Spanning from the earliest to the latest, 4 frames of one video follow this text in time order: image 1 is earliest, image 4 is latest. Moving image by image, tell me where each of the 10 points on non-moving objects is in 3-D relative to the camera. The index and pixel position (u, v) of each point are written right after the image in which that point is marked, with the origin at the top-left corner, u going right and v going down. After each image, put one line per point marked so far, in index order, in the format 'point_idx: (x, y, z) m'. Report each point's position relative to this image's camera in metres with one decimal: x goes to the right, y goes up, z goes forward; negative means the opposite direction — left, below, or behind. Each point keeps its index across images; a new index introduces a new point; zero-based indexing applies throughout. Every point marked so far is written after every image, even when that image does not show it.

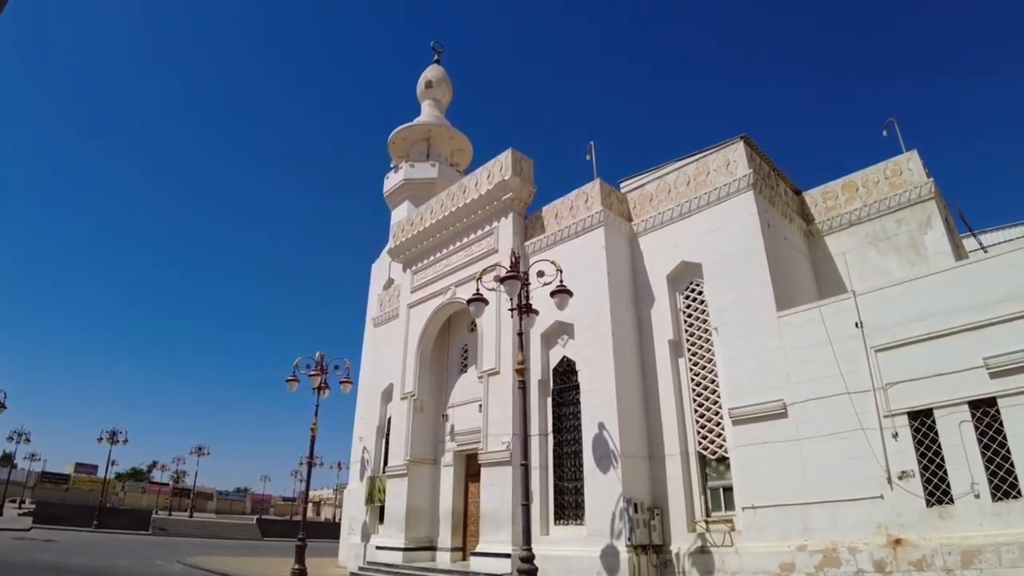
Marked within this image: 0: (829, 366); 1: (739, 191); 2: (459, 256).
0: (+4.4, -1.0, +8.2) m
1: (+3.7, +1.6, +9.7) m
2: (-1.1, +0.7, +12.9) m
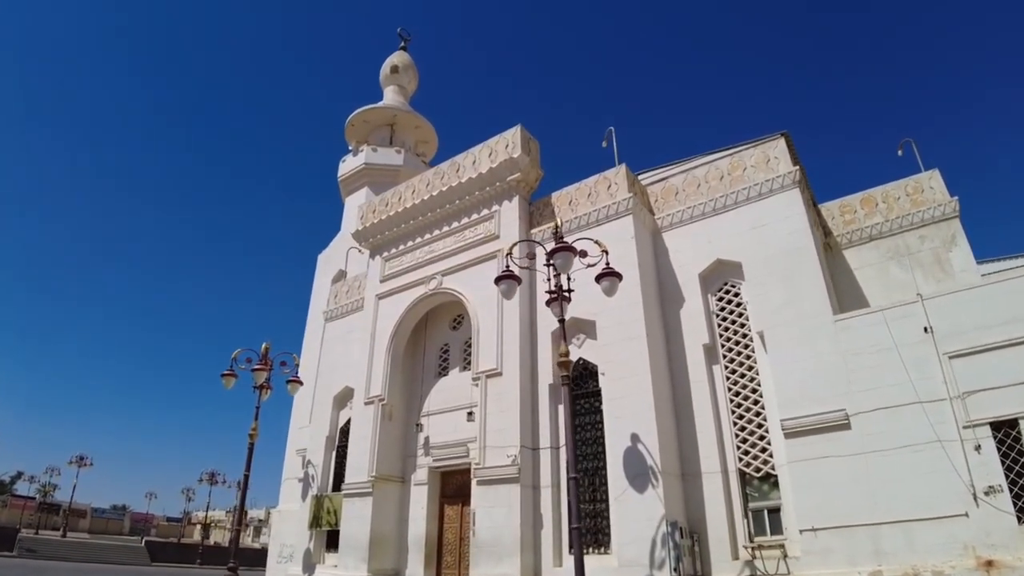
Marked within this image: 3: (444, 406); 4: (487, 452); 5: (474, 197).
0: (+4.8, -1.1, +7.5) m
1: (+4.1, +1.5, +9.0) m
2: (-1.2, +0.9, +11.3) m
3: (-1.2, -2.1, +10.5) m
4: (-0.4, -2.5, +9.0) m
5: (-0.7, +1.7, +11.1) m
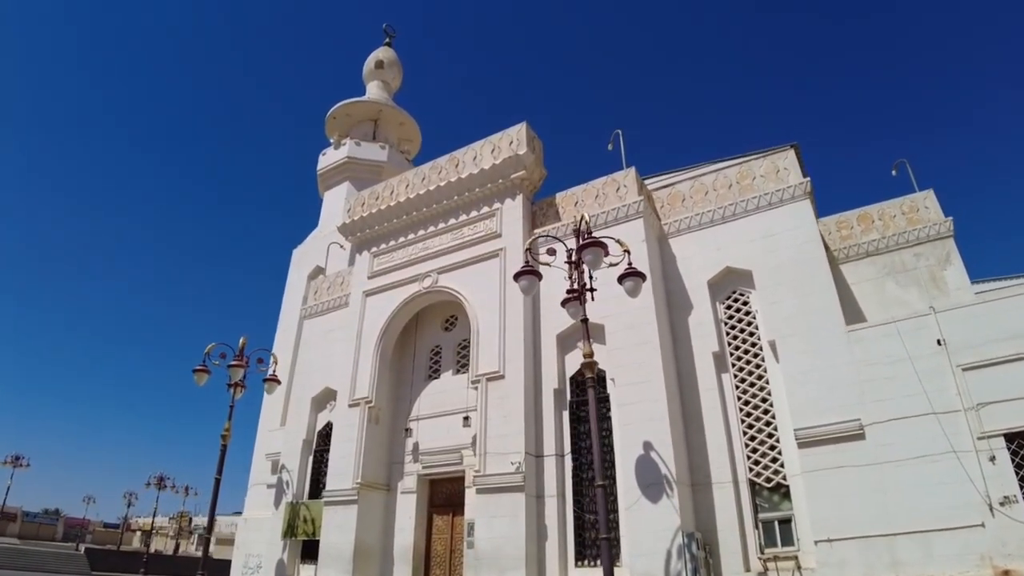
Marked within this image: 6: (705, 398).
0: (+5.0, -1.2, +7.5) m
1: (+4.3, +1.4, +9.0) m
2: (-1.2, +0.9, +10.9) m
3: (-1.3, -2.1, +10.0) m
4: (-0.4, -2.4, +8.5) m
5: (-0.7, +1.7, +10.7) m
6: (+2.8, -1.6, +8.6) m
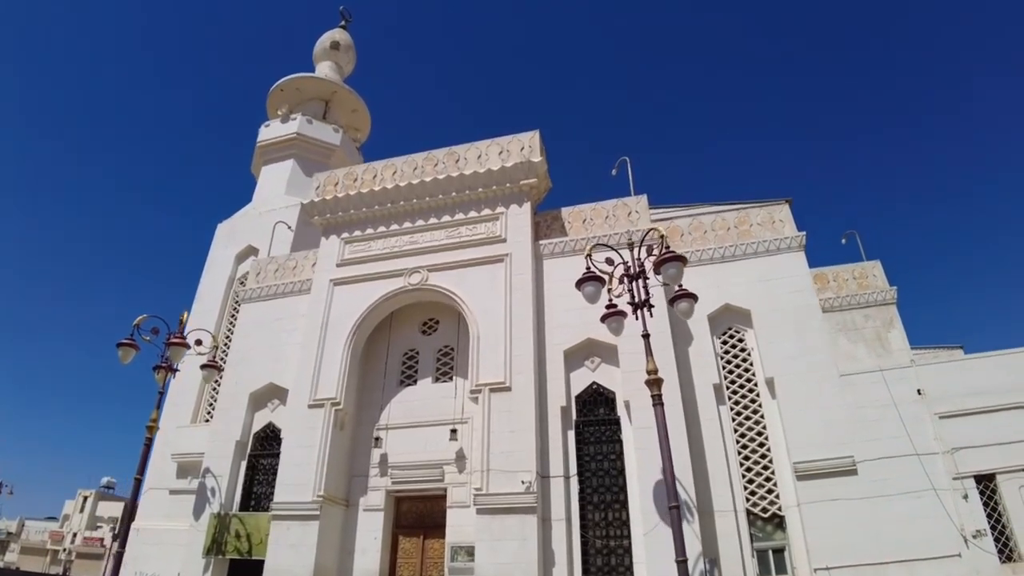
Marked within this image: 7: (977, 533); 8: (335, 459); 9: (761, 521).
0: (+5.3, -2.0, +8.2) m
1: (+4.5, +0.6, +9.6) m
2: (-1.3, +0.9, +10.1) m
3: (-1.5, -2.0, +9.1) m
4: (-0.3, -2.5, +7.8) m
5: (-0.6, +1.6, +10.1) m
6: (+2.8, -2.0, +8.7) m
7: (+5.8, -3.2, +7.4) m
8: (-2.6, -2.5, +8.7) m
9: (+3.4, -3.2, +8.1) m
